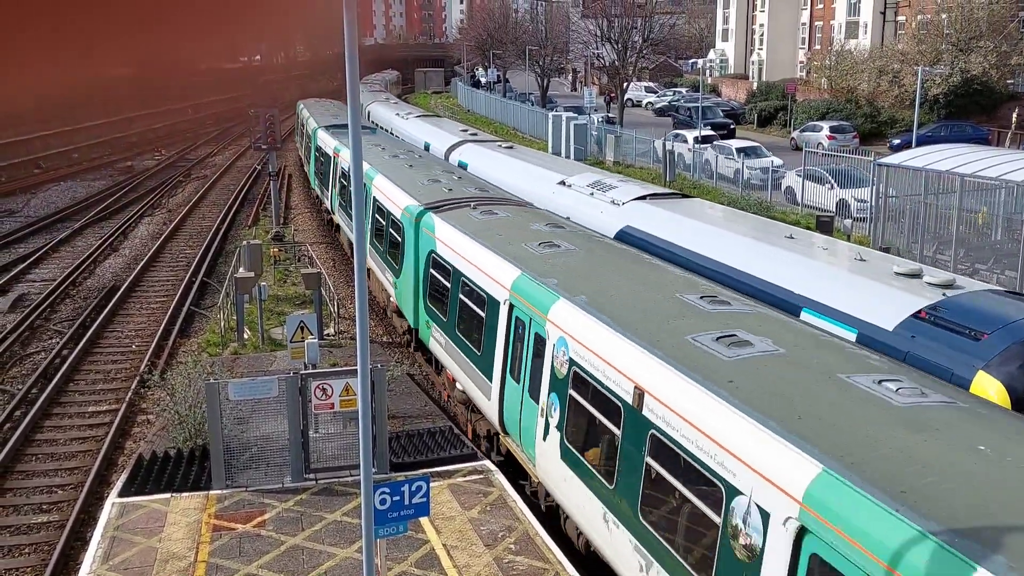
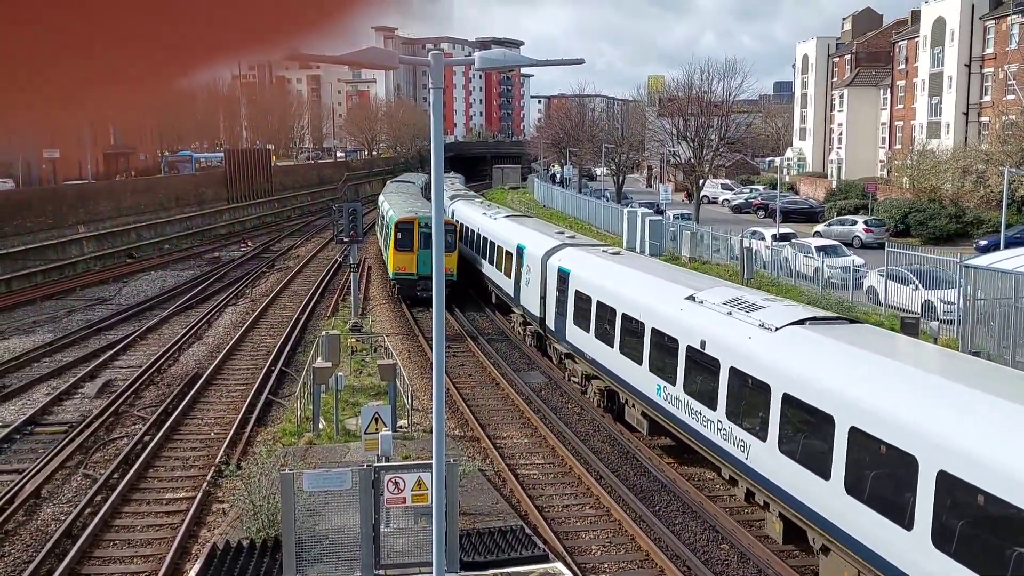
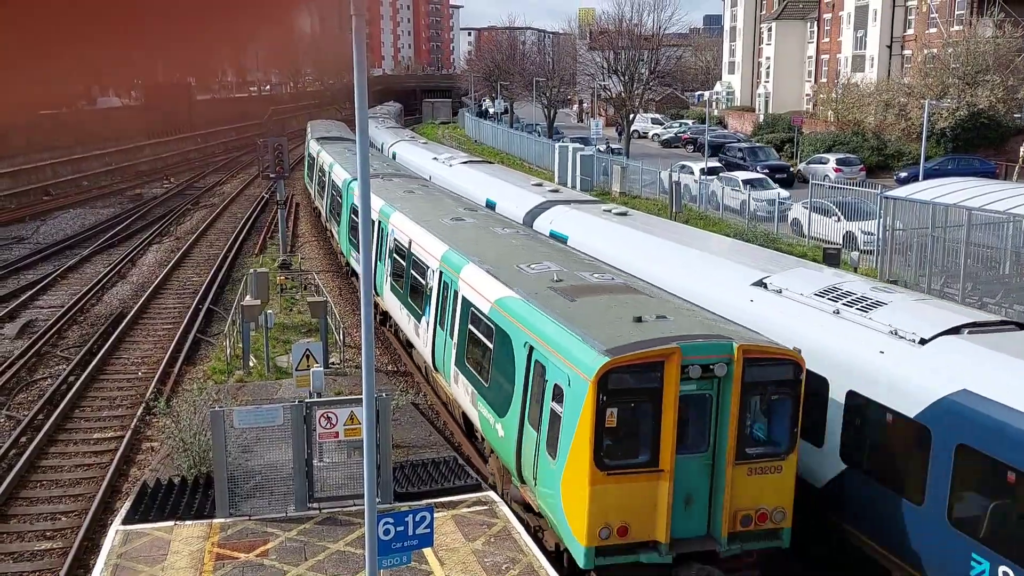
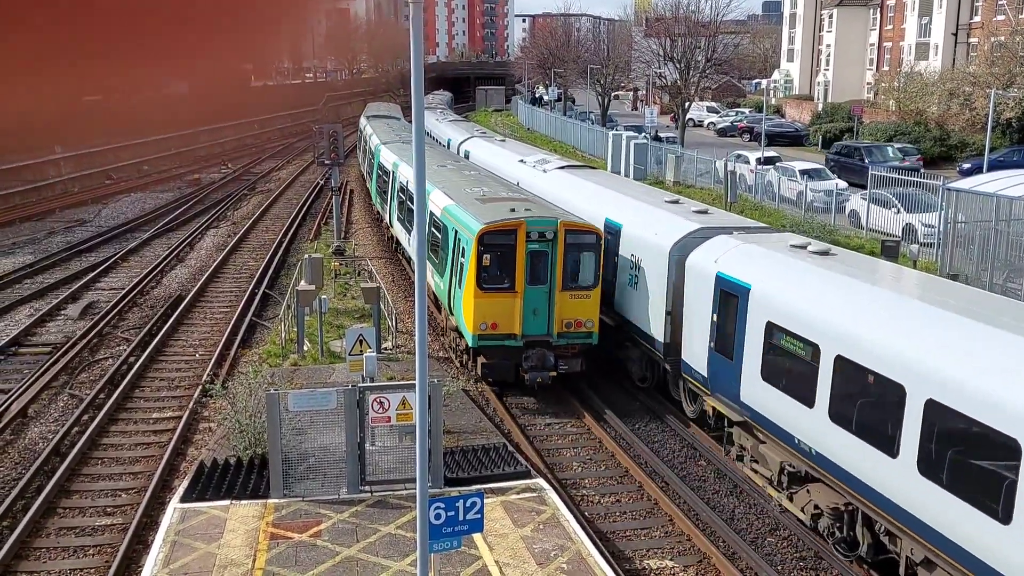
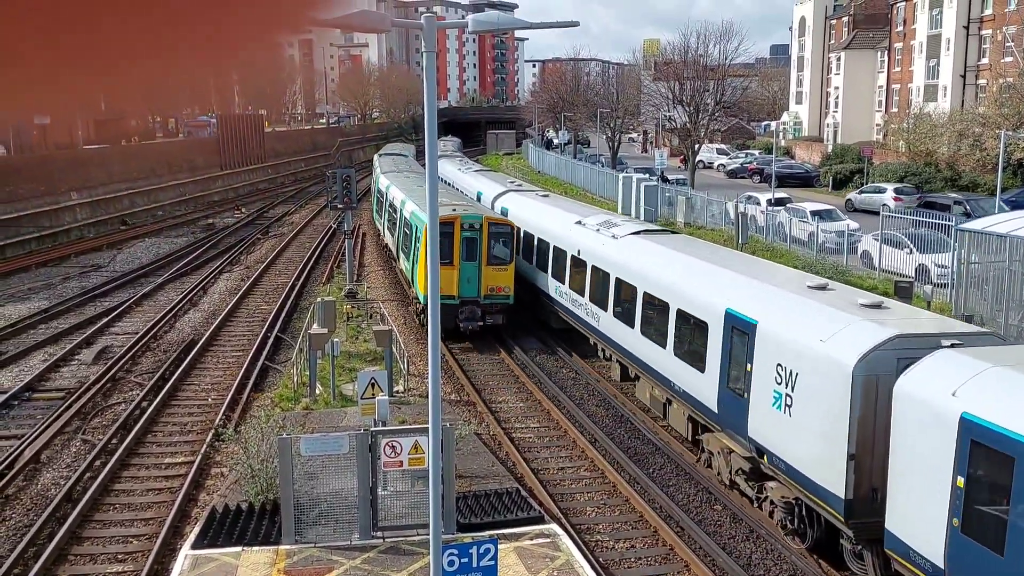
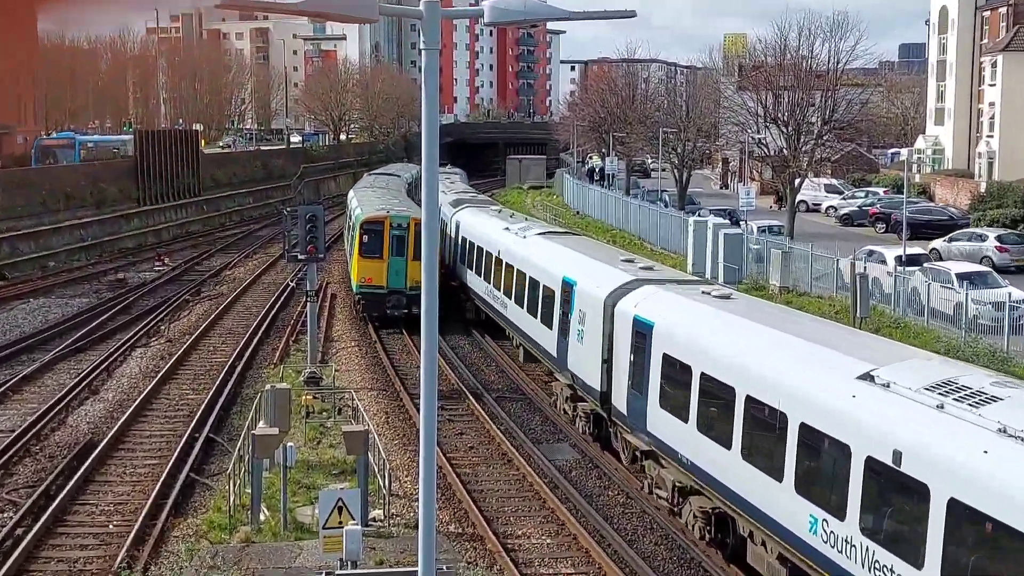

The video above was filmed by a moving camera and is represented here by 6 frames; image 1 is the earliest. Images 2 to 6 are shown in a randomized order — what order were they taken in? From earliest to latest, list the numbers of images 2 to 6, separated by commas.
3, 4, 5, 2, 6
